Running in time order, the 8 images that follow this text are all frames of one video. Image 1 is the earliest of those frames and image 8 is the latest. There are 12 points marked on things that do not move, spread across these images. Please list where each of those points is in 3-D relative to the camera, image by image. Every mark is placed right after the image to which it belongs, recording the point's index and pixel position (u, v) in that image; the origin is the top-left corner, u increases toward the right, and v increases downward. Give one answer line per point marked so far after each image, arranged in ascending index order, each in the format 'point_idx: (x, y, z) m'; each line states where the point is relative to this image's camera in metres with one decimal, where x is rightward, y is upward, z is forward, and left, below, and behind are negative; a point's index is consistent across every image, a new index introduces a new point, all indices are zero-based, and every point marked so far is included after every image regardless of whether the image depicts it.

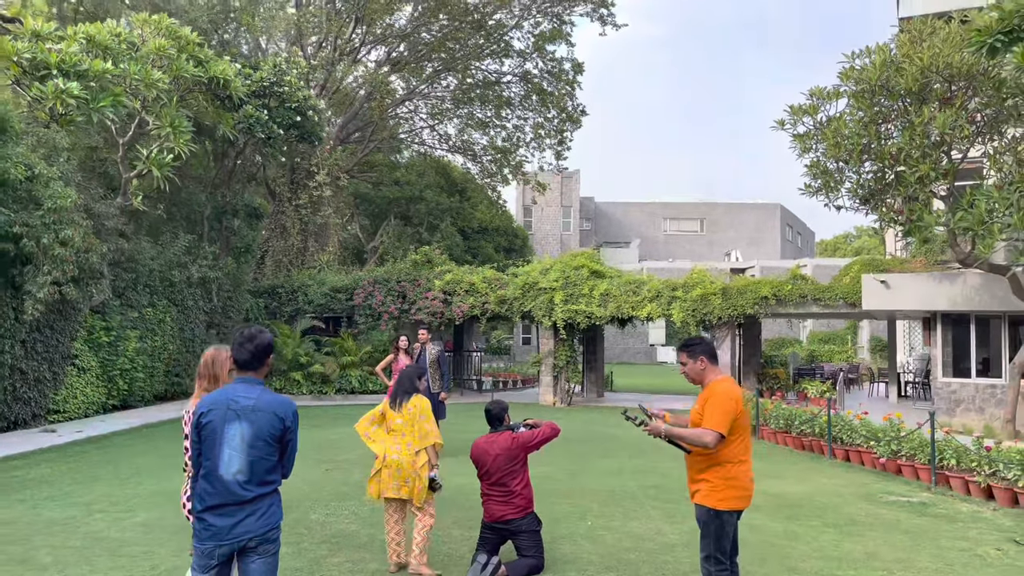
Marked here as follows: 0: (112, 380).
0: (-7.2, -1.7, +13.7) m
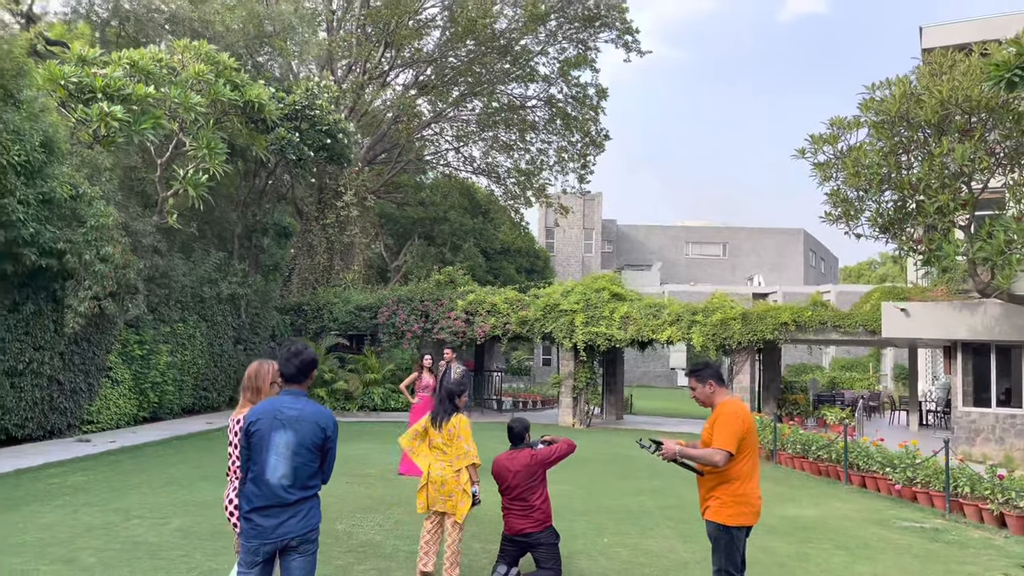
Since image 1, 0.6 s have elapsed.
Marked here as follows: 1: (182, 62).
0: (-6.8, -1.9, +14.1) m
1: (-5.6, +3.9, +13.0) m
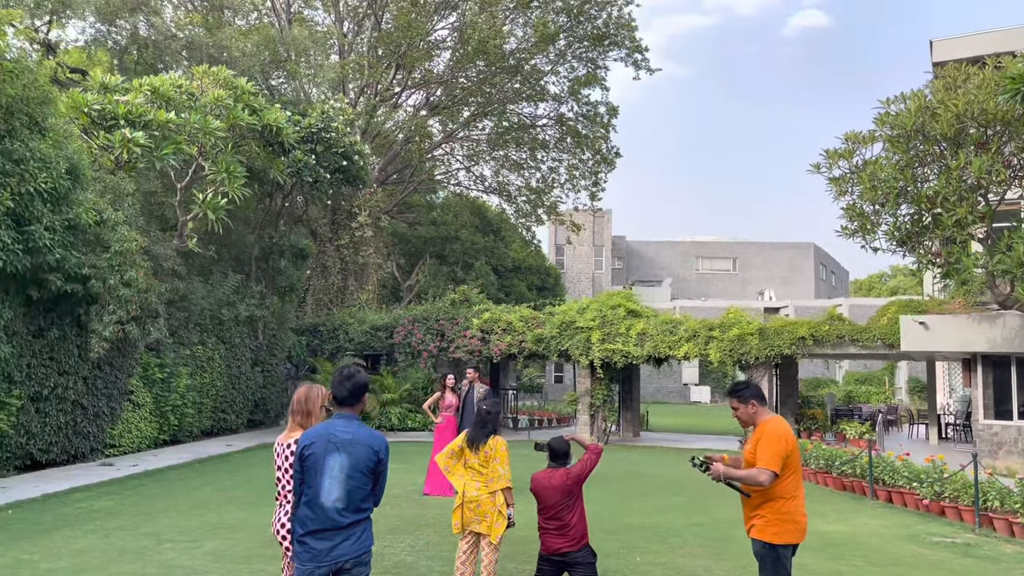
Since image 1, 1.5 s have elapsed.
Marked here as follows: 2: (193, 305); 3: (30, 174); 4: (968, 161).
0: (-6.5, -2.4, +14.2) m
1: (-5.4, +3.5, +13.1) m
2: (-6.3, -0.3, +14.9) m
3: (-6.0, +1.4, +9.4) m
4: (+6.5, +1.8, +10.8) m
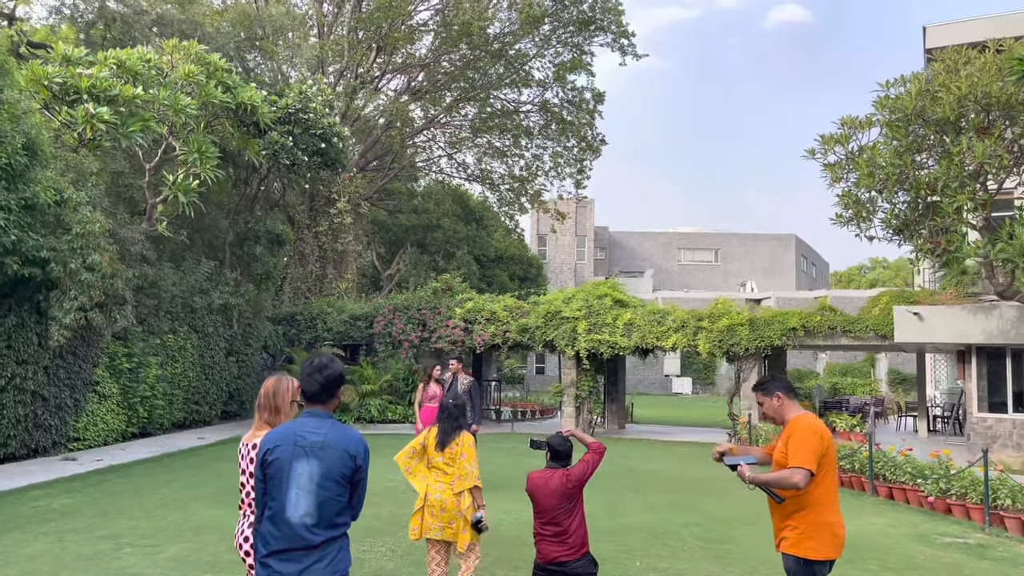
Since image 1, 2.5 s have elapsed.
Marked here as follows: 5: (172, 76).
0: (-6.8, -2.1, +13.6) m
1: (-5.6, +3.7, +12.5) m
2: (-6.5, -0.1, +14.2) m
3: (-6.1, +1.6, +8.8) m
4: (+6.4, +2.0, +10.5) m
5: (-5.5, +3.4, +12.2) m
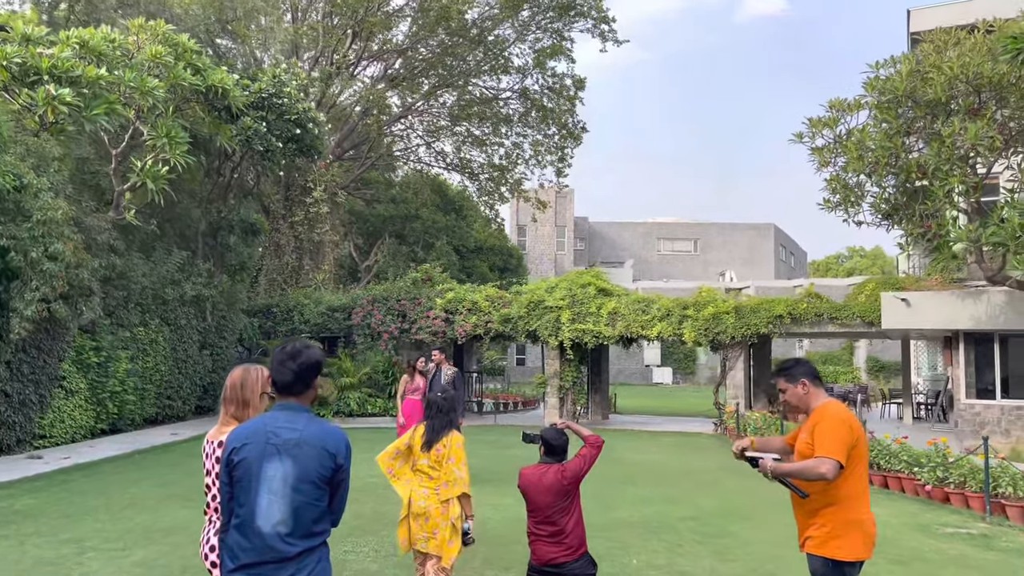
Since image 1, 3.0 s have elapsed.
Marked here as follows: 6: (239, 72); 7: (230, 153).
0: (-7.1, -2.0, +13.1) m
1: (-5.9, +3.9, +12.0) m
2: (-6.9, +0.1, +13.7) m
3: (-6.3, +1.7, +8.3) m
4: (+6.1, +2.2, +10.3) m
5: (-5.7, +3.5, +11.7) m
6: (-5.5, +4.4, +15.3) m
7: (-5.7, +2.7, +15.3) m
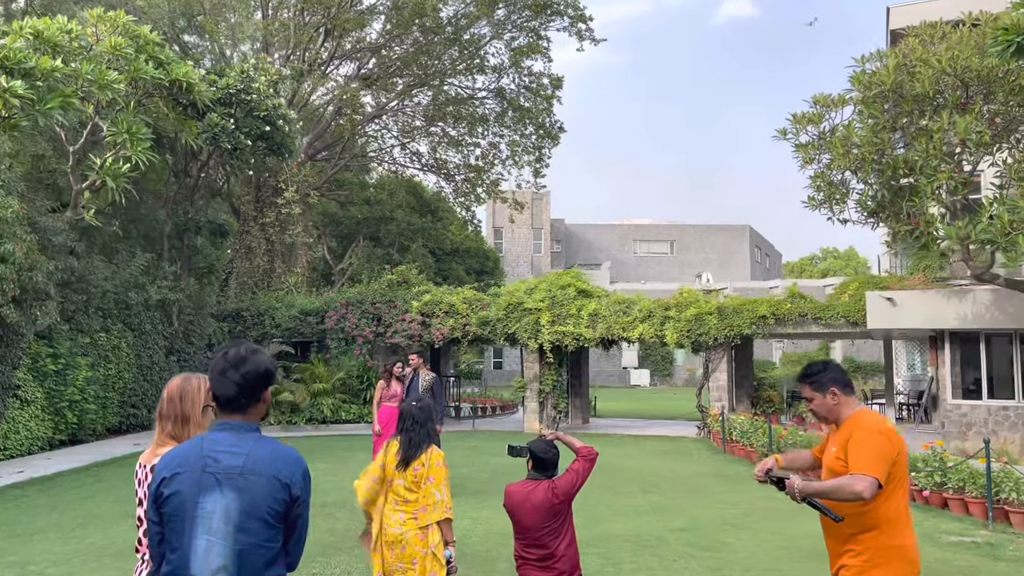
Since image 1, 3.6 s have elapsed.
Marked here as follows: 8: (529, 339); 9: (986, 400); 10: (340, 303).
0: (-7.4, -2.0, +12.4) m
1: (-6.2, +3.8, +11.4) m
2: (-7.2, 0.0, +13.1) m
3: (-6.5, +1.7, +7.7) m
4: (+5.9, +2.2, +10.1) m
5: (-6.1, +3.5, +11.1) m
6: (-5.9, +4.3, +14.8) m
7: (-6.1, +2.6, +14.7) m
8: (+0.3, -1.1, +15.7) m
9: (+7.8, -1.8, +12.5) m
10: (-4.0, -0.3, +17.6) m
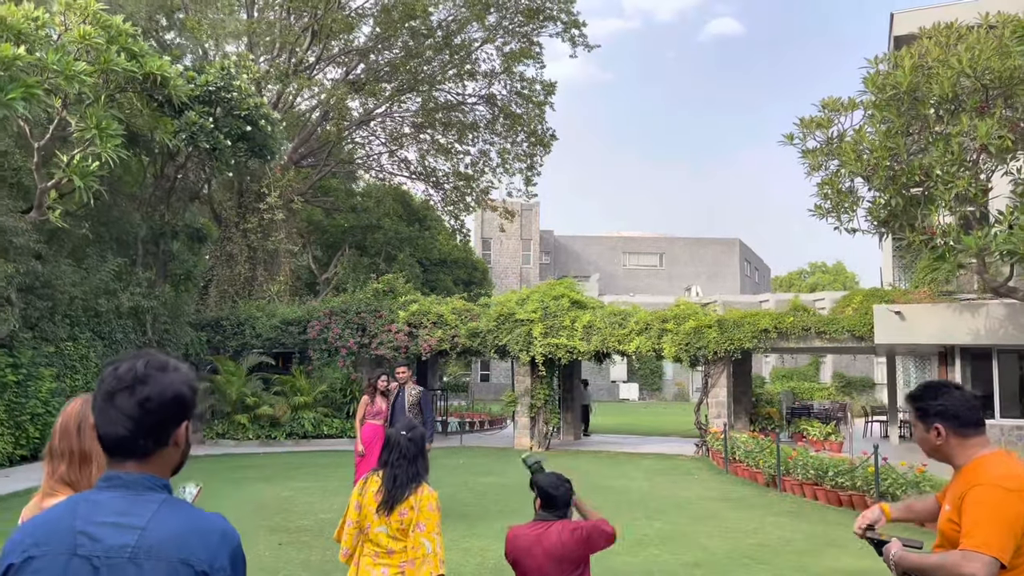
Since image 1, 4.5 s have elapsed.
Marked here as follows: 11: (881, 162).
0: (-7.5, -2.1, +11.6) m
1: (-6.3, +3.7, +10.7) m
2: (-7.4, -0.1, +12.3) m
3: (-6.5, +1.7, +6.9) m
4: (+5.8, +2.0, +9.6) m
5: (-6.1, +3.4, +10.4) m
6: (-6.1, +4.2, +14.1) m
7: (-6.2, +2.5, +14.0) m
8: (+0.2, -1.3, +15.1) m
9: (+7.6, -2.0, +11.9) m
10: (-4.2, -0.5, +16.9) m
11: (+4.9, +1.7, +10.1) m
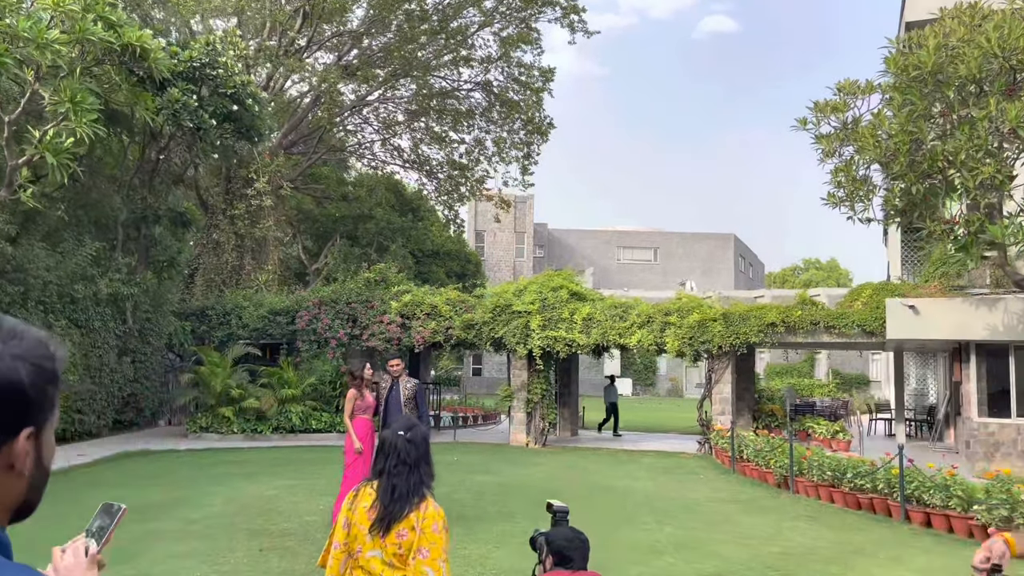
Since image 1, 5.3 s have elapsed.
0: (-7.6, -1.9, +11.0) m
1: (-6.3, +3.9, +10.1) m
2: (-7.4, +0.2, +11.7) m
3: (-6.5, +1.8, +6.3) m
4: (+5.8, +2.1, +9.1) m
5: (-6.1, +3.6, +9.8) m
6: (-6.1, +4.4, +13.4) m
7: (-6.3, +2.7, +13.3) m
8: (+0.1, -1.1, +14.5) m
9: (+7.6, -2.0, +11.5) m
10: (-4.3, -0.3, +16.3) m
11: (+4.9, +1.8, +9.6) m
